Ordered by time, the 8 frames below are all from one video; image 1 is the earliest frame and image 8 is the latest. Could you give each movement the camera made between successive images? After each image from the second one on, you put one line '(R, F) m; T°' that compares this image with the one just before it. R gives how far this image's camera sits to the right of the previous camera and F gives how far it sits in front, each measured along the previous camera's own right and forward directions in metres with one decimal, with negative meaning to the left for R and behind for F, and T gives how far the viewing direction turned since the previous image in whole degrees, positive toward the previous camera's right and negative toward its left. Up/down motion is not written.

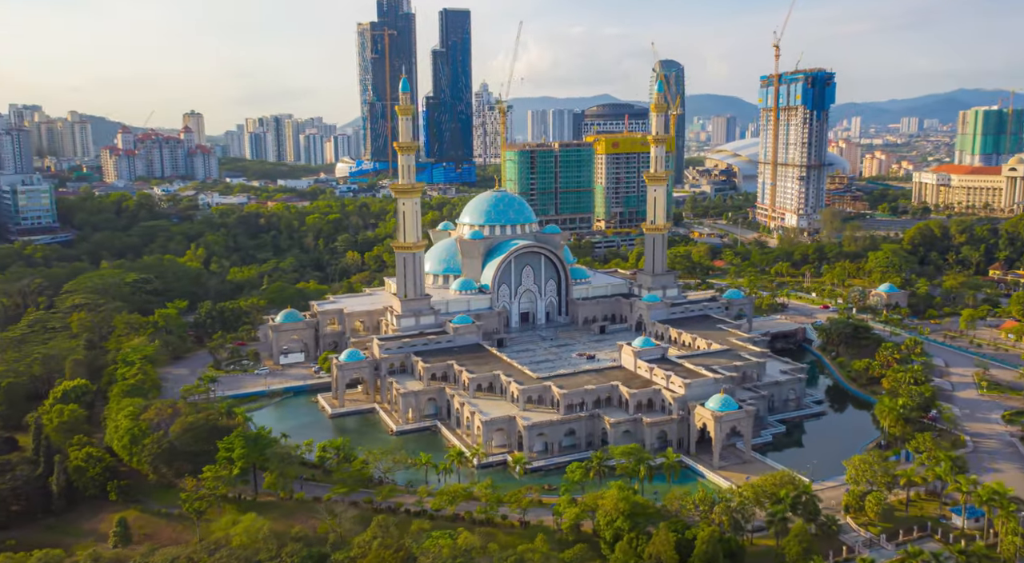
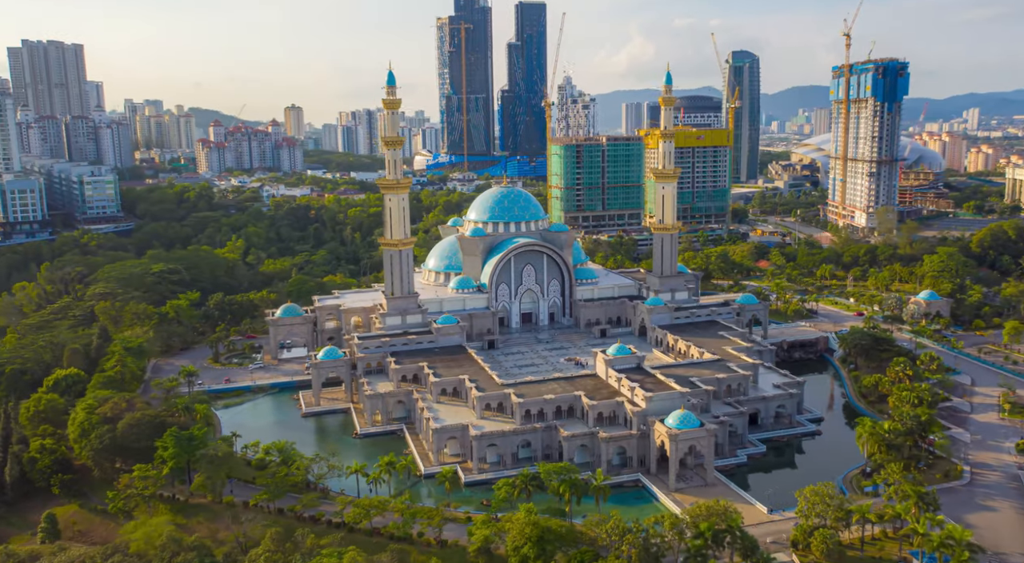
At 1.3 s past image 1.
(+6.2, +2.2) m; -7°
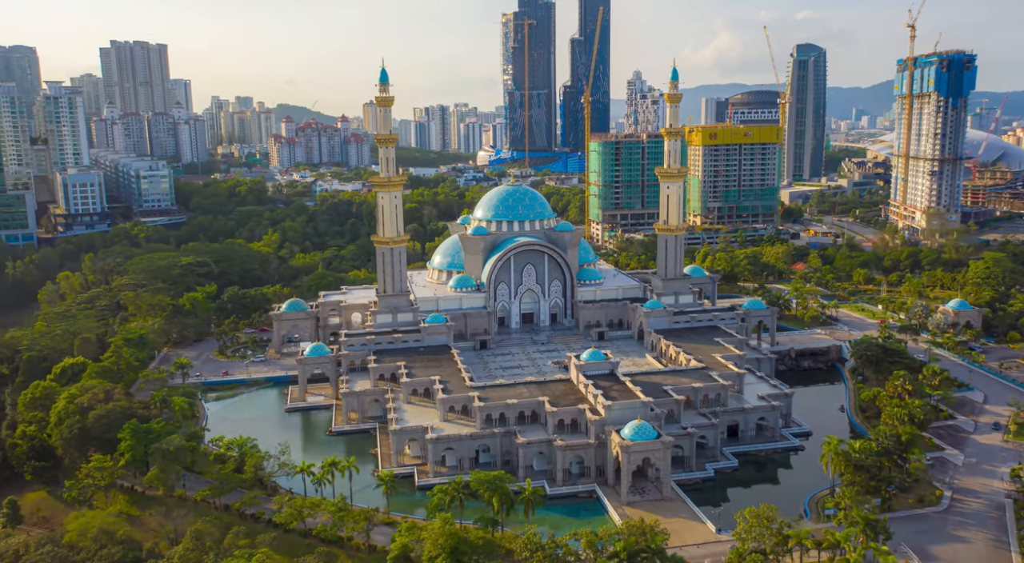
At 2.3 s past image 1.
(+5.1, +1.1) m; -6°
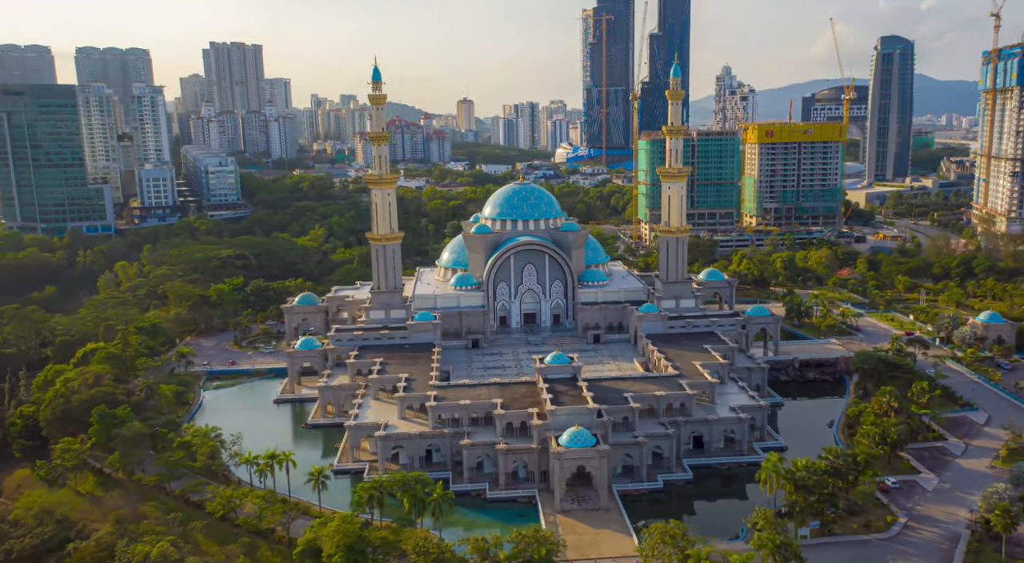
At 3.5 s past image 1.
(+6.2, +0.7) m; -7°
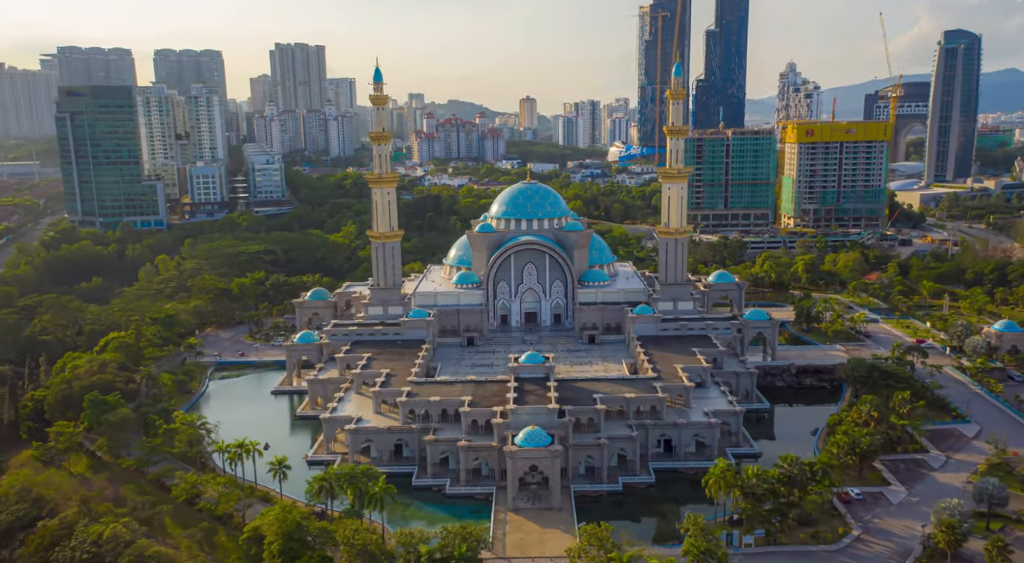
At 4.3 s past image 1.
(+4.2, -0.1) m; -5°
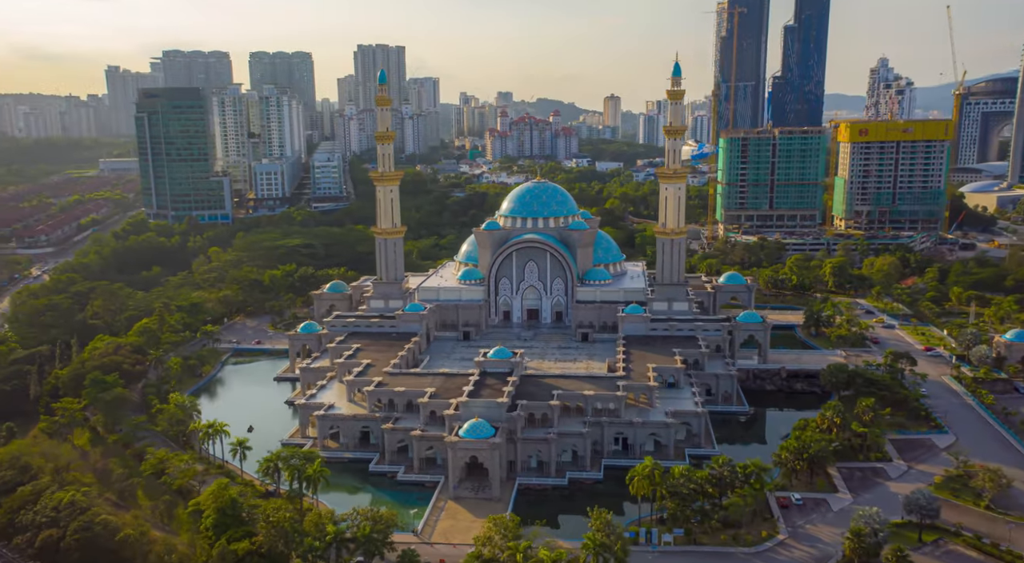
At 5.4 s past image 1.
(+5.7, -0.5) m; -6°
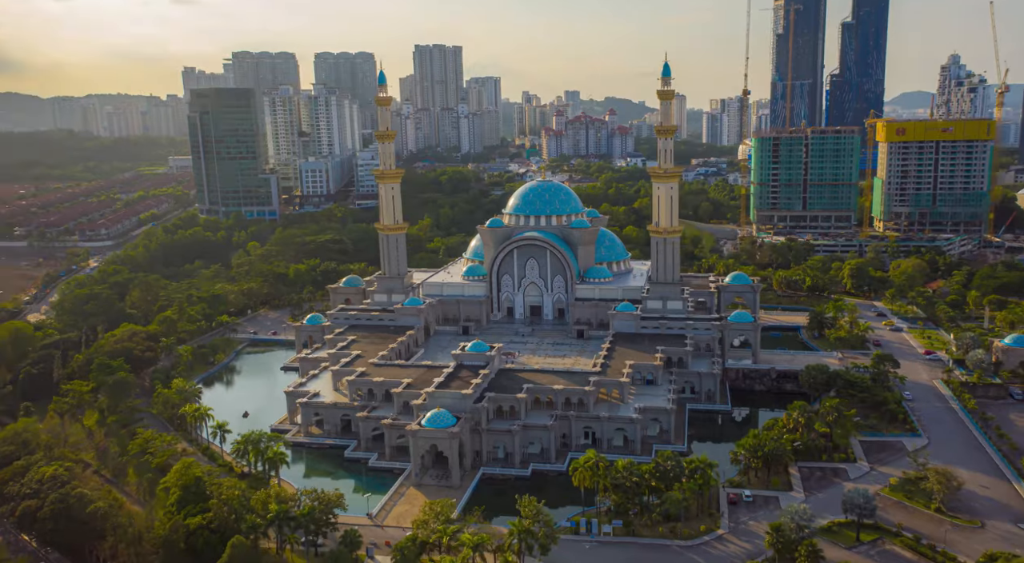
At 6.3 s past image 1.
(+4.3, -0.8) m; -5°
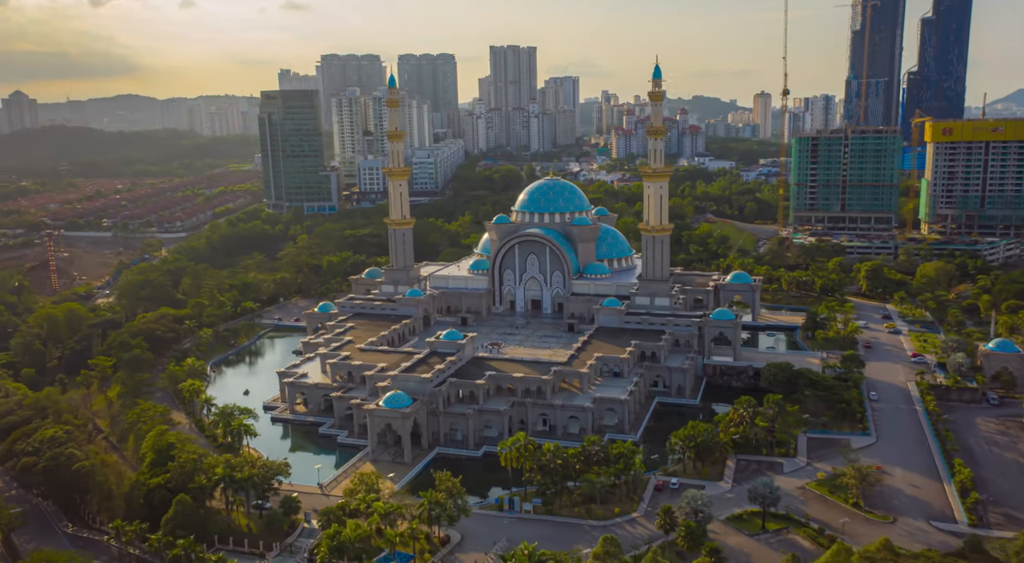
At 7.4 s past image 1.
(+5.8, -1.7) m; -6°
